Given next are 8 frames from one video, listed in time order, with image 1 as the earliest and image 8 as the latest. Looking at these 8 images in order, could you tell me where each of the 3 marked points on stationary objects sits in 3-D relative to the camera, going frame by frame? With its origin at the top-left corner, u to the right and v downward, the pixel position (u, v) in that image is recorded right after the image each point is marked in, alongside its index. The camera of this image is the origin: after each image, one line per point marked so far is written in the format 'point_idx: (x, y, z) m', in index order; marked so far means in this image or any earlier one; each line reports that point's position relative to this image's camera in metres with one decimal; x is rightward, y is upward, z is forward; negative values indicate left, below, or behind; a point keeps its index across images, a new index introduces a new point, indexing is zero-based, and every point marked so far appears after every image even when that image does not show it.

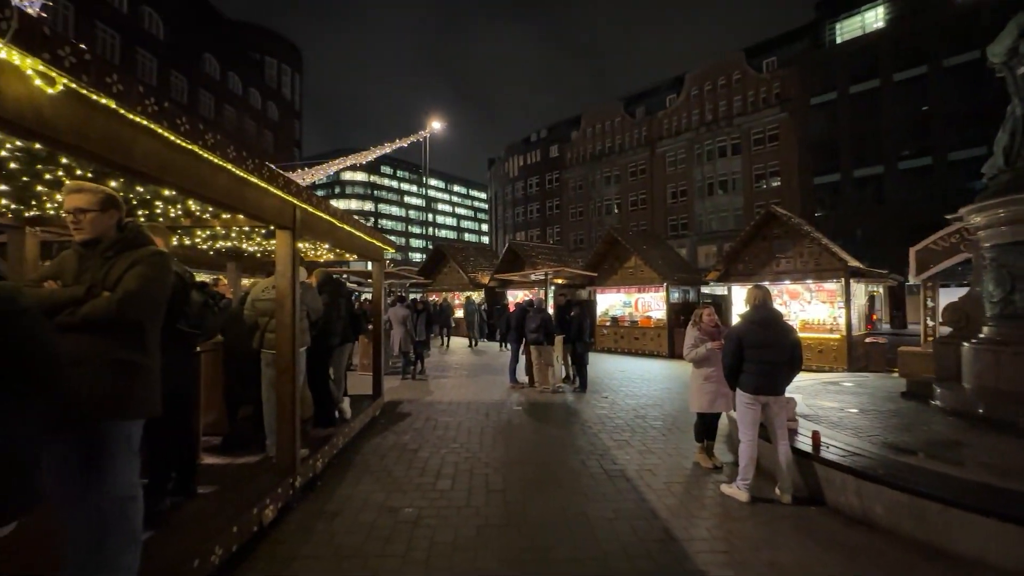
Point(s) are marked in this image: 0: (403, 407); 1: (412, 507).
0: (-2.3, -2.5, +9.6) m
1: (-1.1, -2.4, +5.0) m
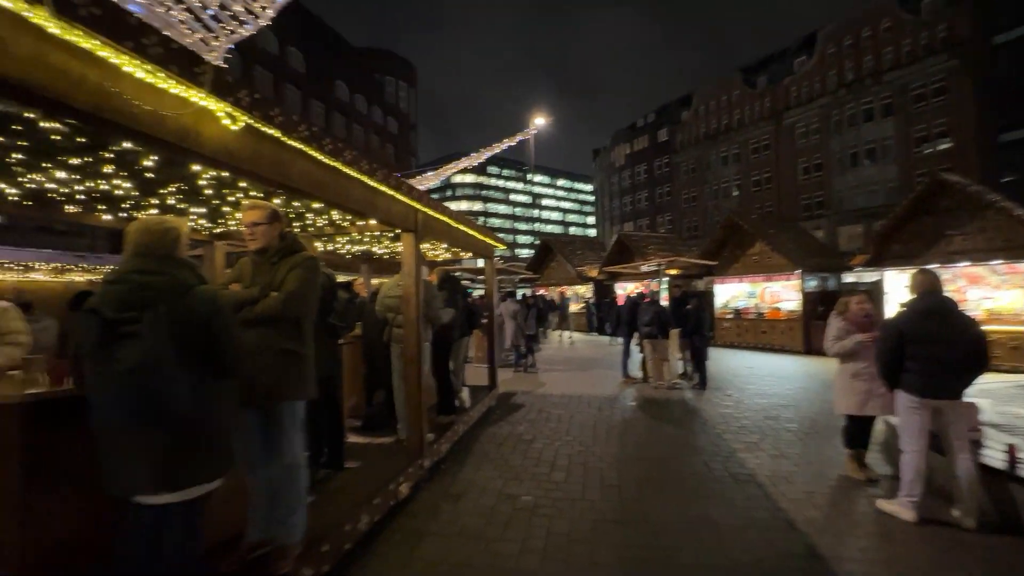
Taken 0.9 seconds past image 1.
0: (+0.1, -2.4, +9.9) m
1: (+0.2, -2.4, +5.2) m
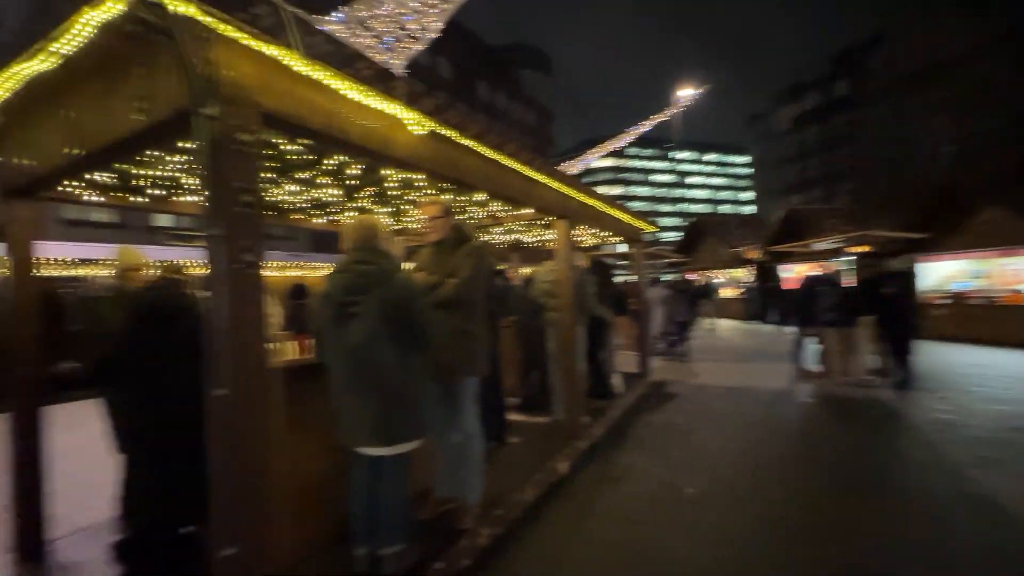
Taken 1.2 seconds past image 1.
0: (+3.3, -2.1, +9.4) m
1: (+2.0, -2.2, +4.9) m
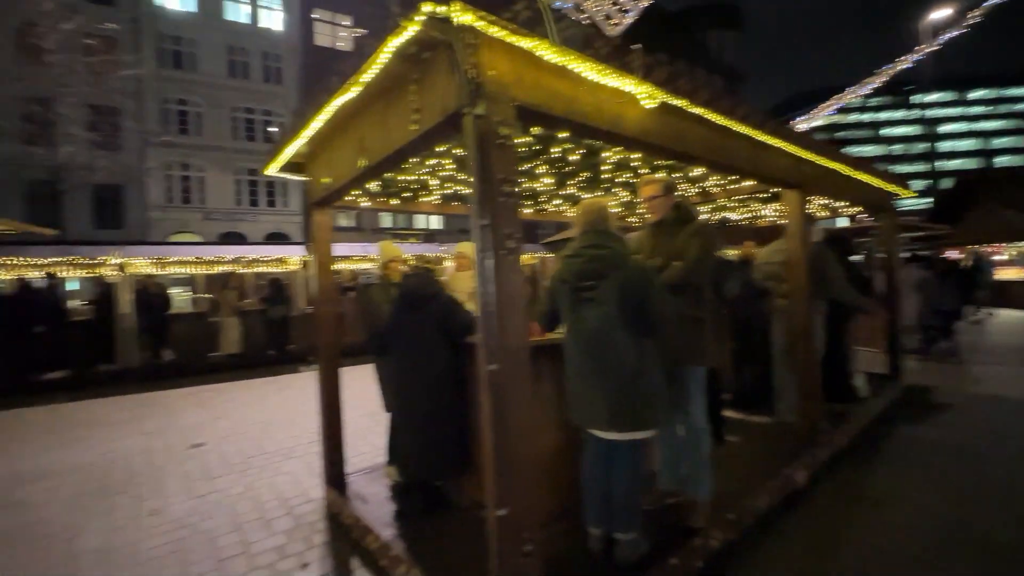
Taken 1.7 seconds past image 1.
0: (+7.0, -1.8, +7.4) m
1: (+4.1, -2.0, +3.7) m
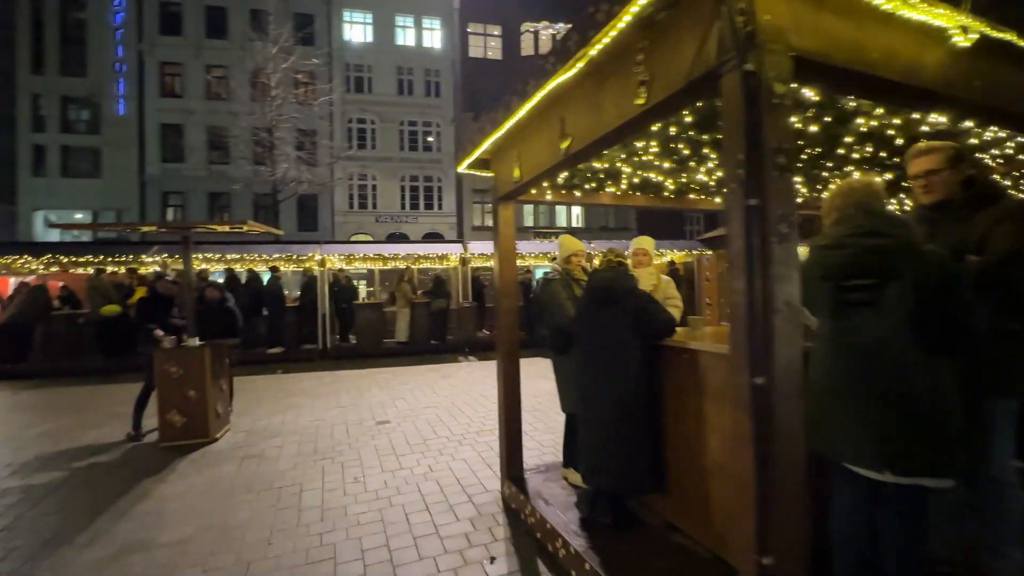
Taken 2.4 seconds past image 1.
0: (+9.3, -1.9, +4.7) m
1: (+5.4, -2.1, +2.0) m
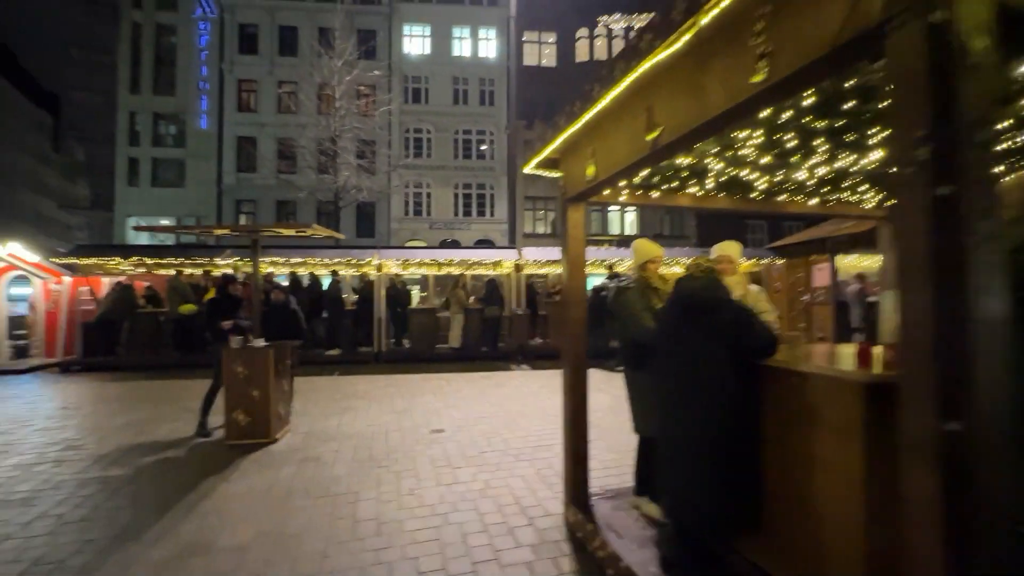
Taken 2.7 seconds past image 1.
0: (+9.8, -2.2, +3.3) m
1: (+5.7, -2.2, +1.1) m
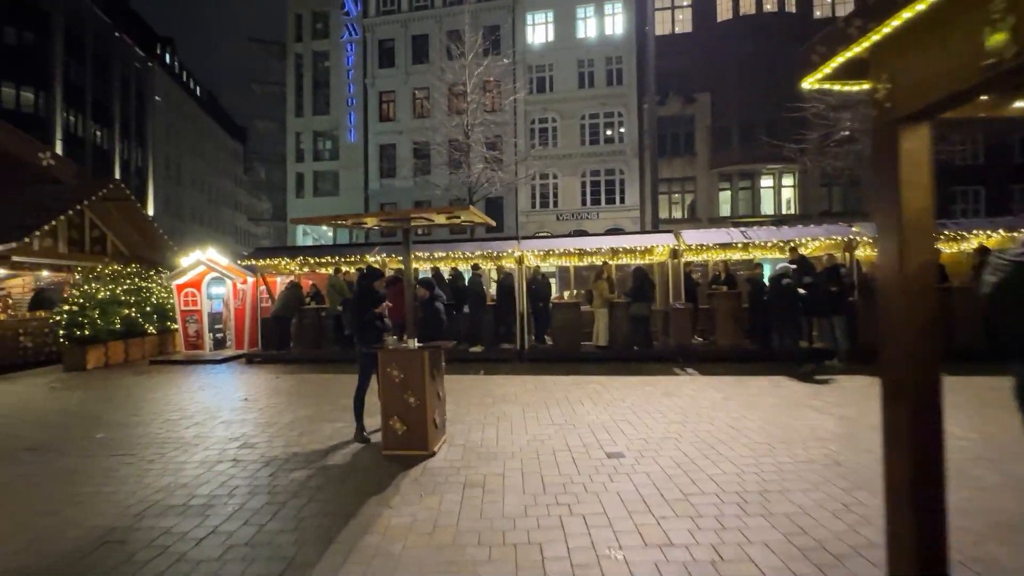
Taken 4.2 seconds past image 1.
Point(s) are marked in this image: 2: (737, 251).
0: (+11.0, -1.9, -0.8) m
1: (+6.4, -2.1, -1.9) m
2: (+6.6, +1.1, +13.2) m
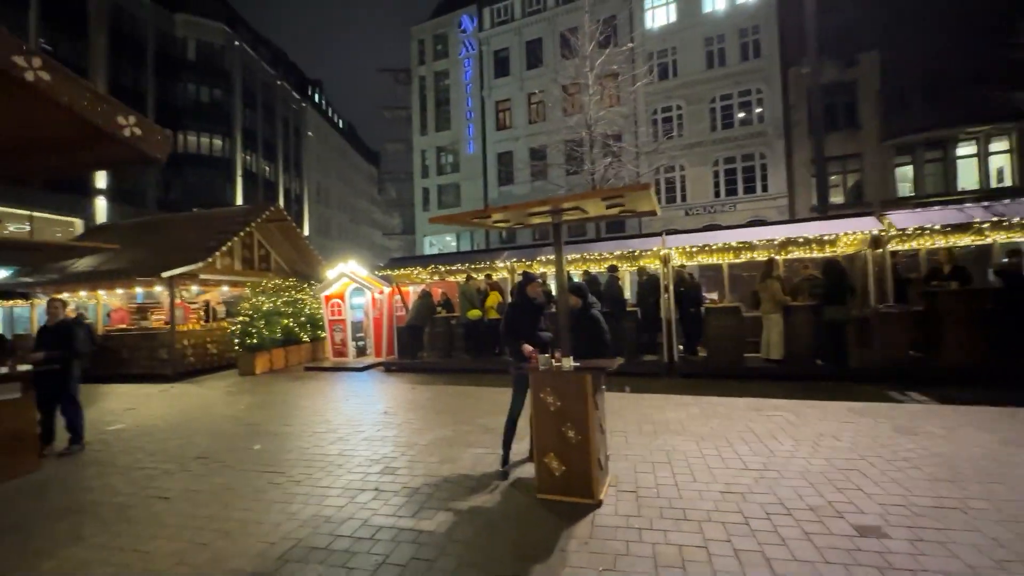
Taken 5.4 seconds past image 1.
0: (+10.8, -1.6, -4.8) m
1: (+6.1, -1.9, -4.7) m
2: (+10.0, +1.2, +9.9) m
